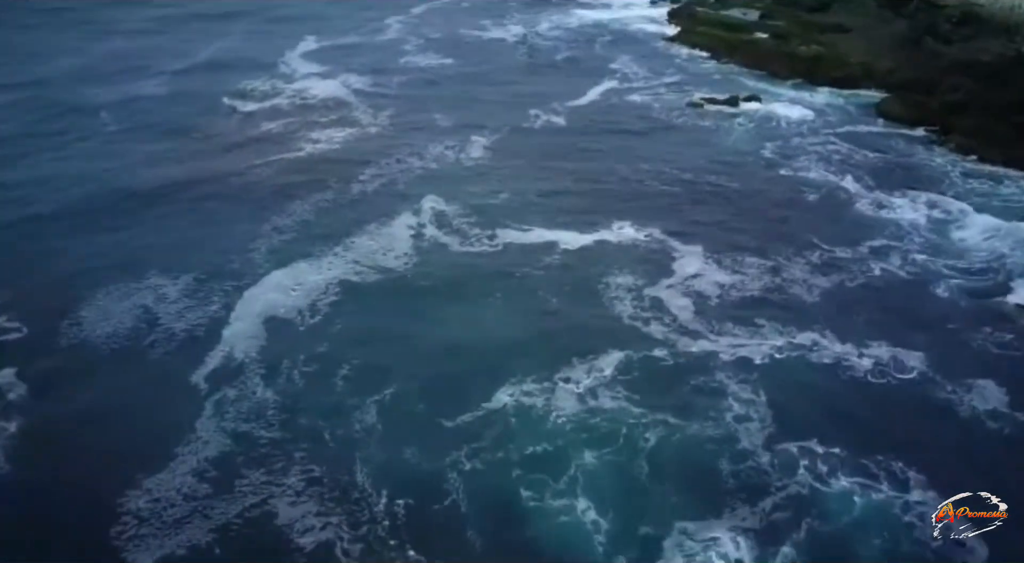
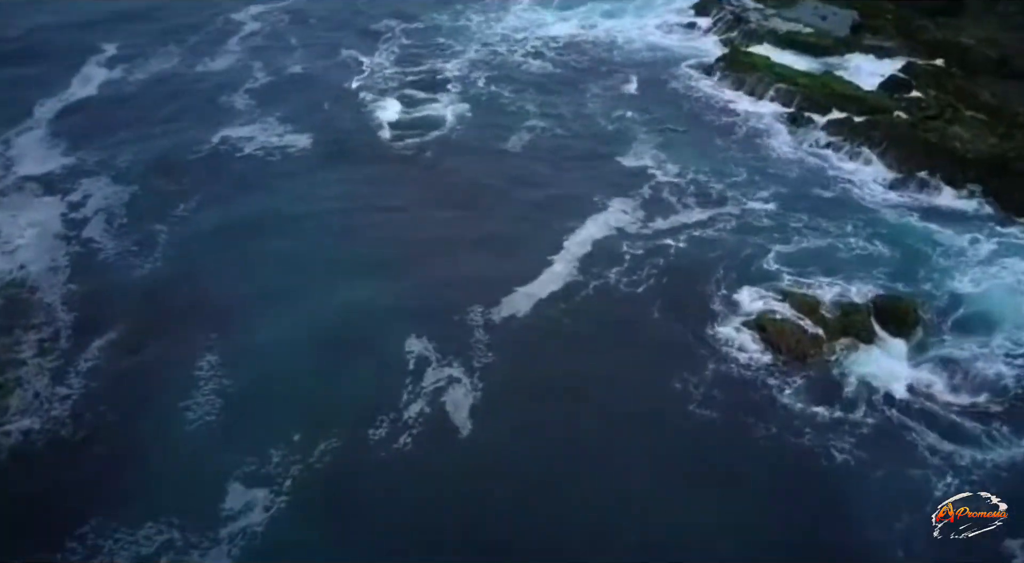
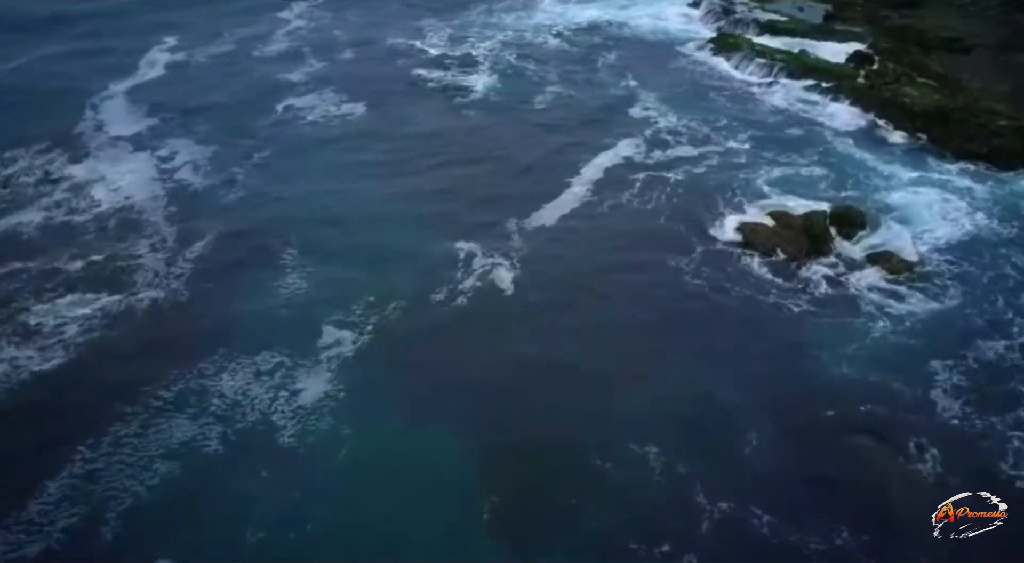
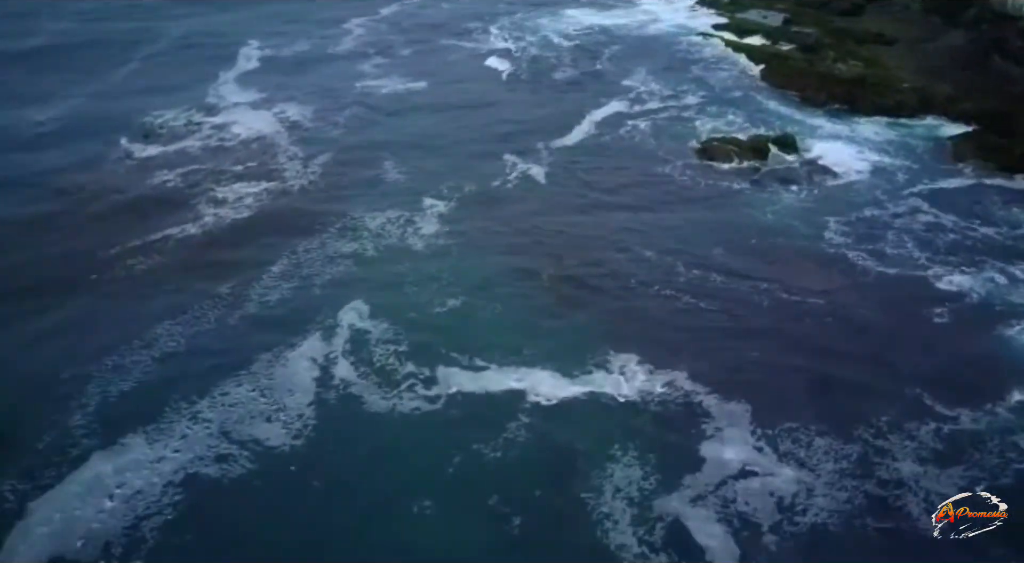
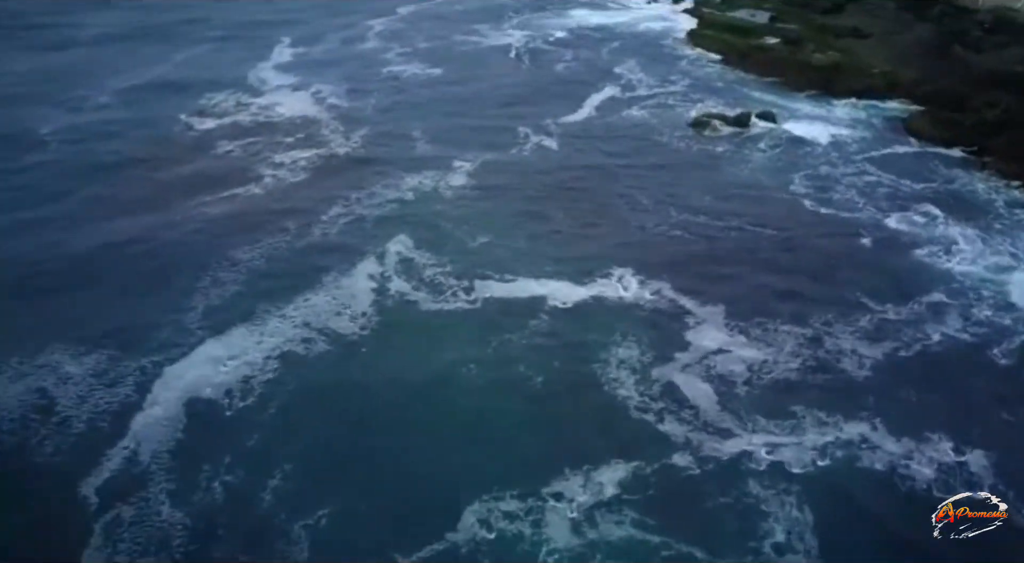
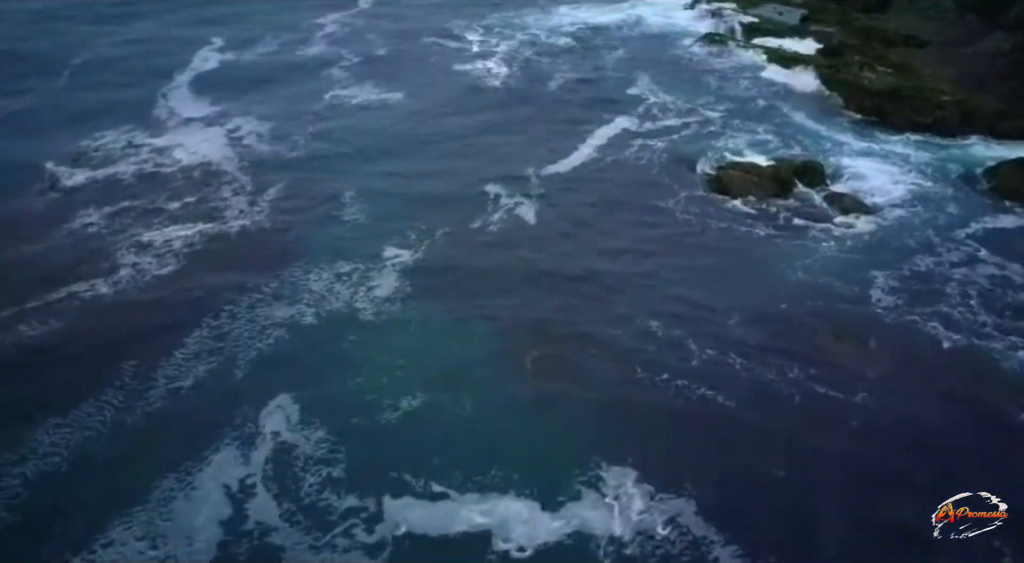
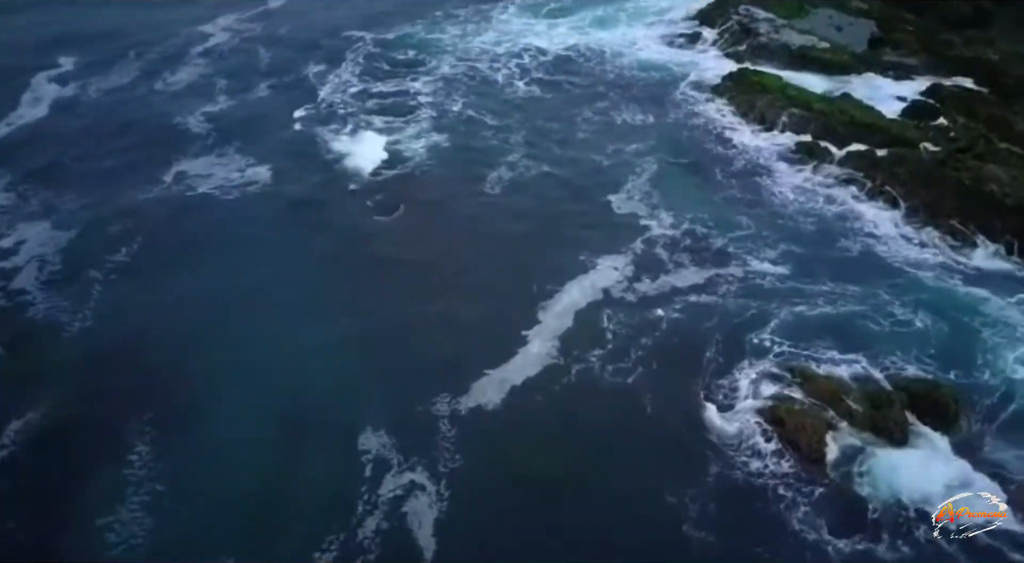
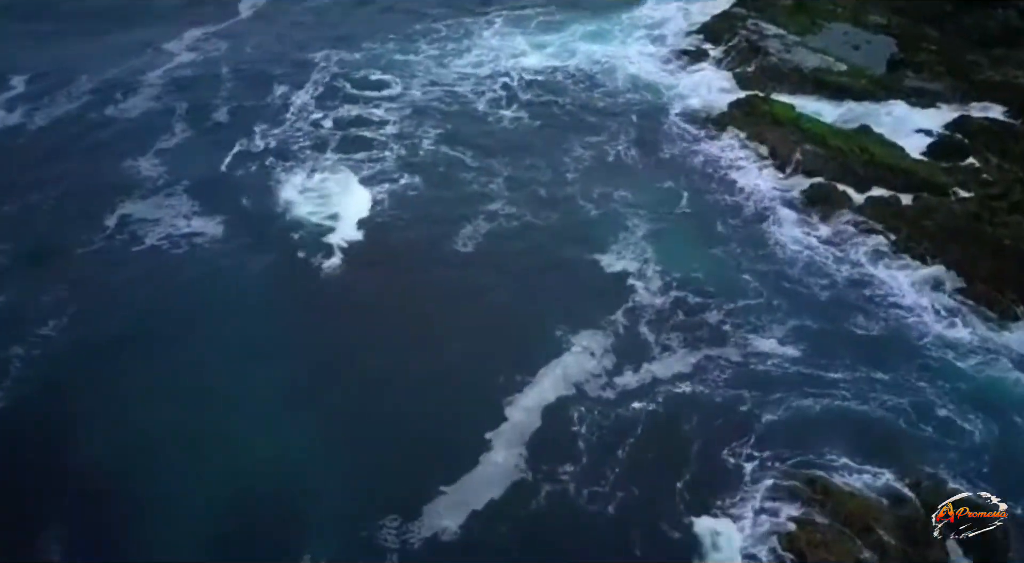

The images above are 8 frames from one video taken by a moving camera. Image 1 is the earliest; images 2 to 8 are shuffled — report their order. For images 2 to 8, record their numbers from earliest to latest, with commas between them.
5, 4, 6, 3, 2, 7, 8
